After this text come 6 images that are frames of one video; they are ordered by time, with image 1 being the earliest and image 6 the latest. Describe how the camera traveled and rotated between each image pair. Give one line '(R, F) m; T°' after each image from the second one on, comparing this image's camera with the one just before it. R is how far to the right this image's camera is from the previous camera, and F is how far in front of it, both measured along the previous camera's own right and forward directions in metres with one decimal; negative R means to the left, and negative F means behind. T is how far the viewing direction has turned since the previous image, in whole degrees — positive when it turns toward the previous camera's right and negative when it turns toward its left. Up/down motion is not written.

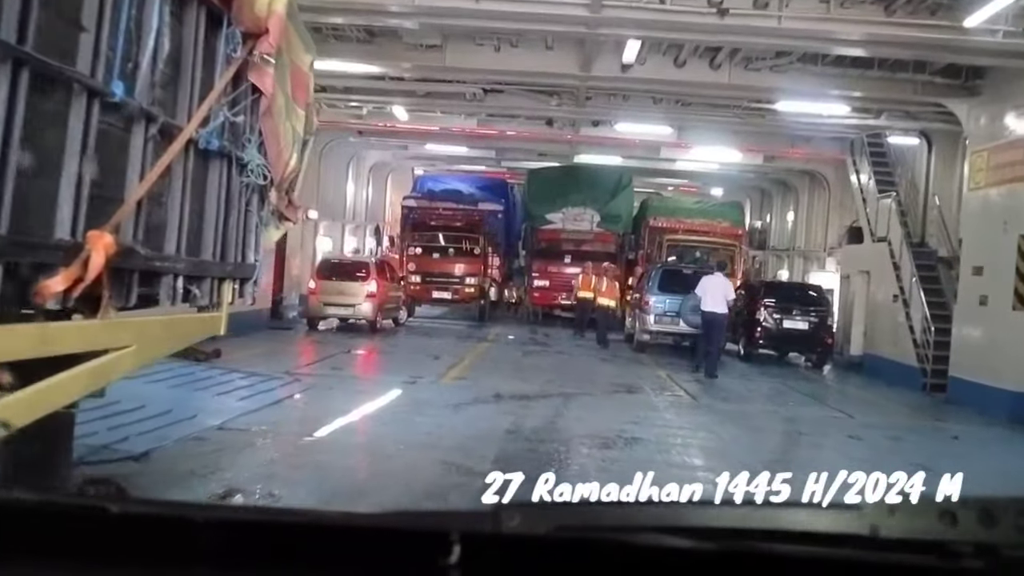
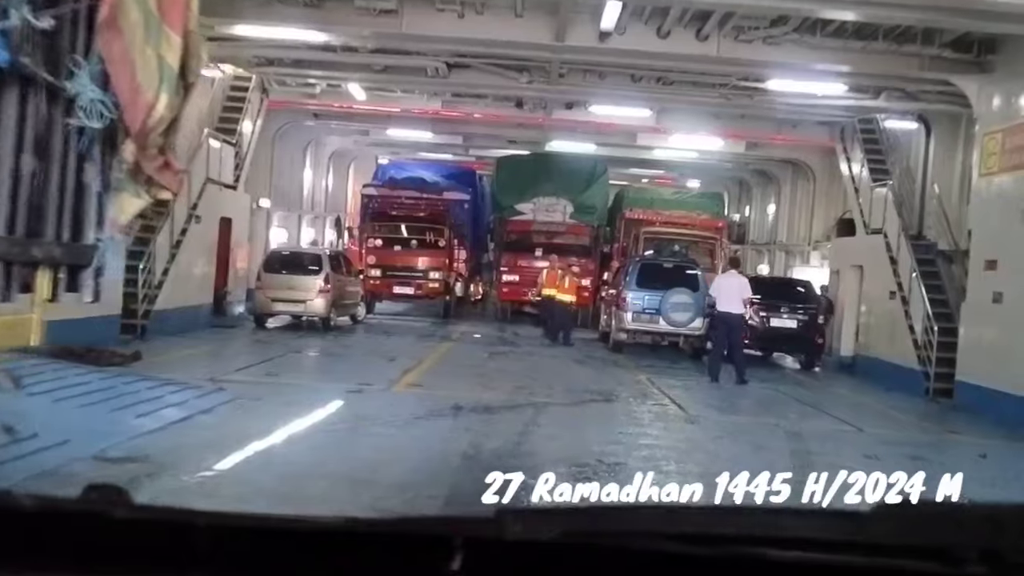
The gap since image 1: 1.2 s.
(+0.1, +1.7) m; +2°
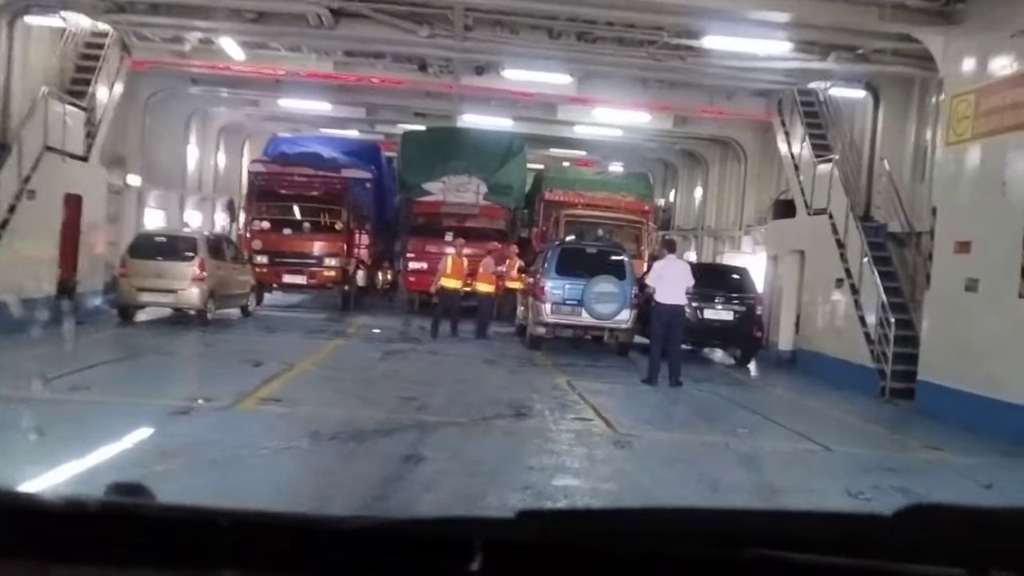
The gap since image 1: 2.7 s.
(+0.4, +2.5) m; +5°
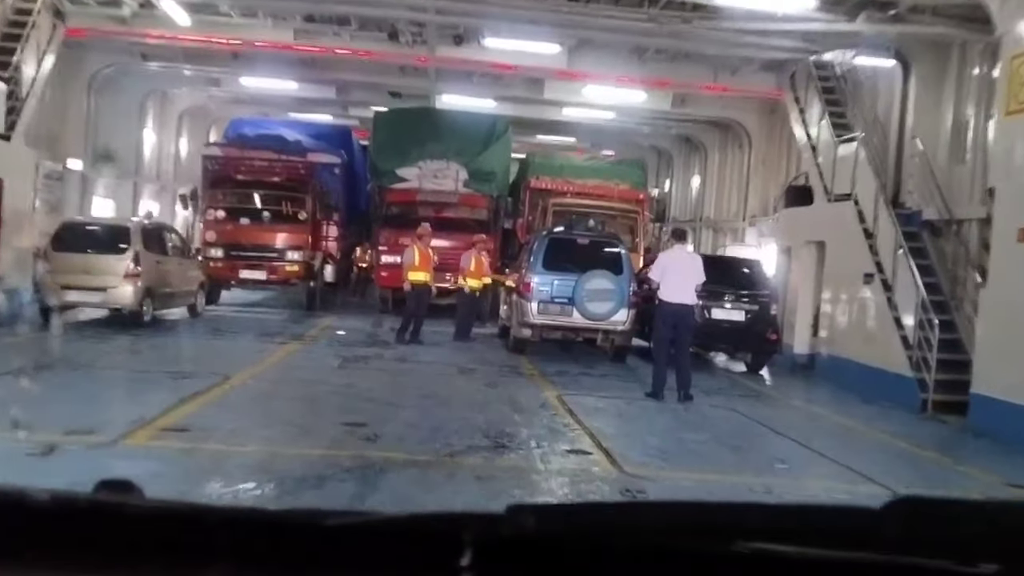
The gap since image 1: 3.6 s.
(+0.1, +2.1) m; +1°
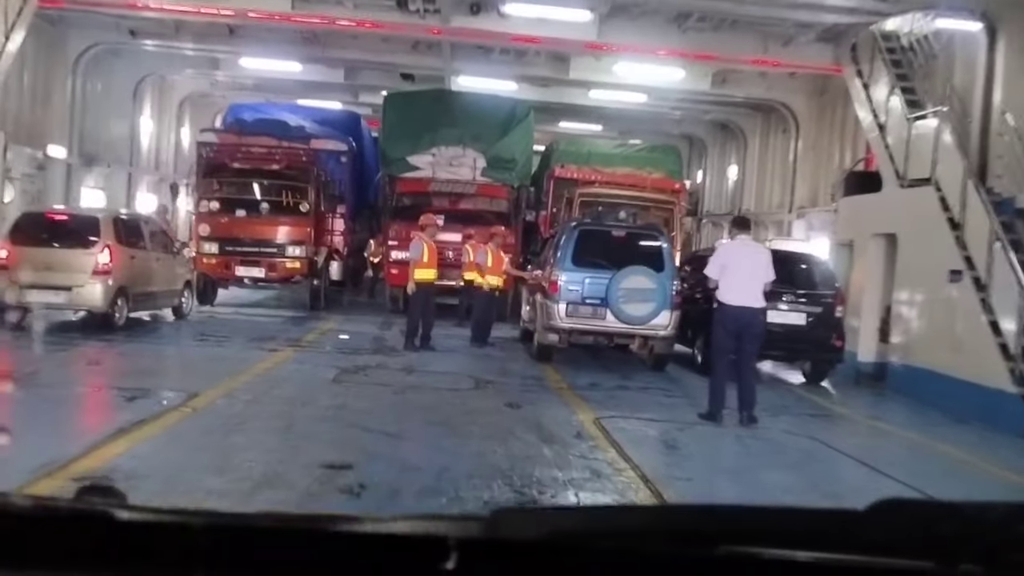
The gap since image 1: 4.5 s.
(-0.1, +1.9) m; -1°
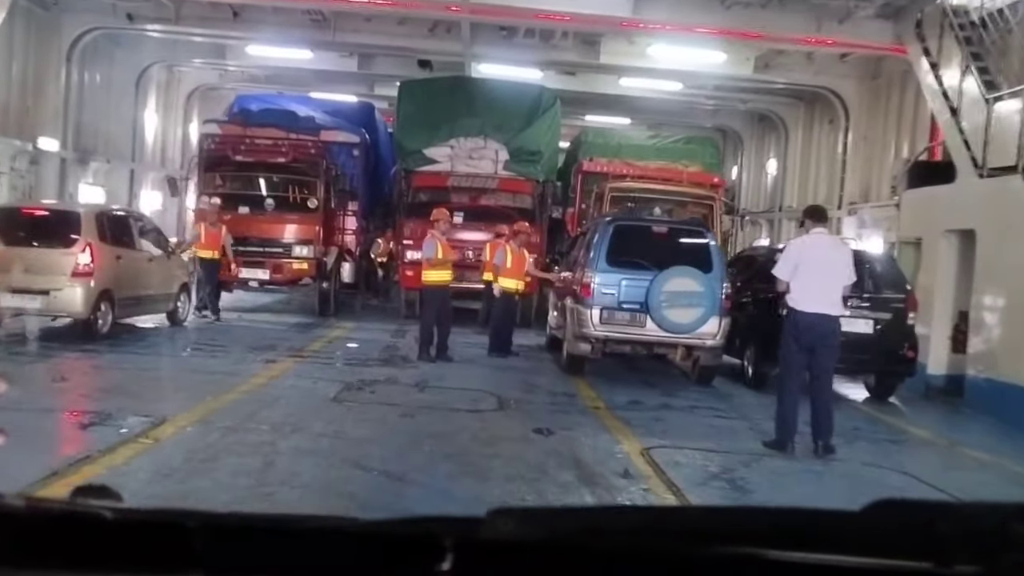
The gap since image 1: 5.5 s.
(-0.1, +1.4) m; -1°
